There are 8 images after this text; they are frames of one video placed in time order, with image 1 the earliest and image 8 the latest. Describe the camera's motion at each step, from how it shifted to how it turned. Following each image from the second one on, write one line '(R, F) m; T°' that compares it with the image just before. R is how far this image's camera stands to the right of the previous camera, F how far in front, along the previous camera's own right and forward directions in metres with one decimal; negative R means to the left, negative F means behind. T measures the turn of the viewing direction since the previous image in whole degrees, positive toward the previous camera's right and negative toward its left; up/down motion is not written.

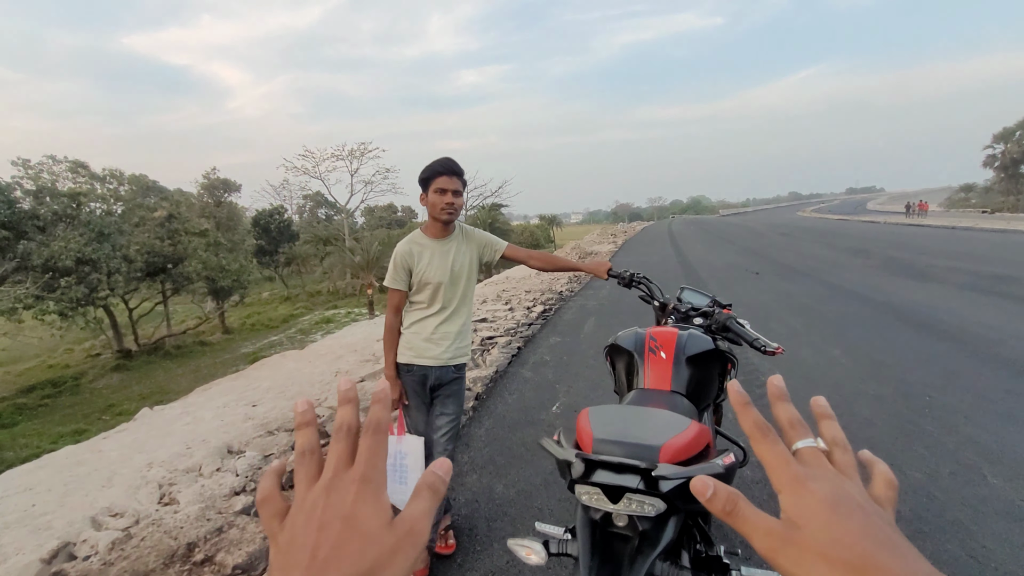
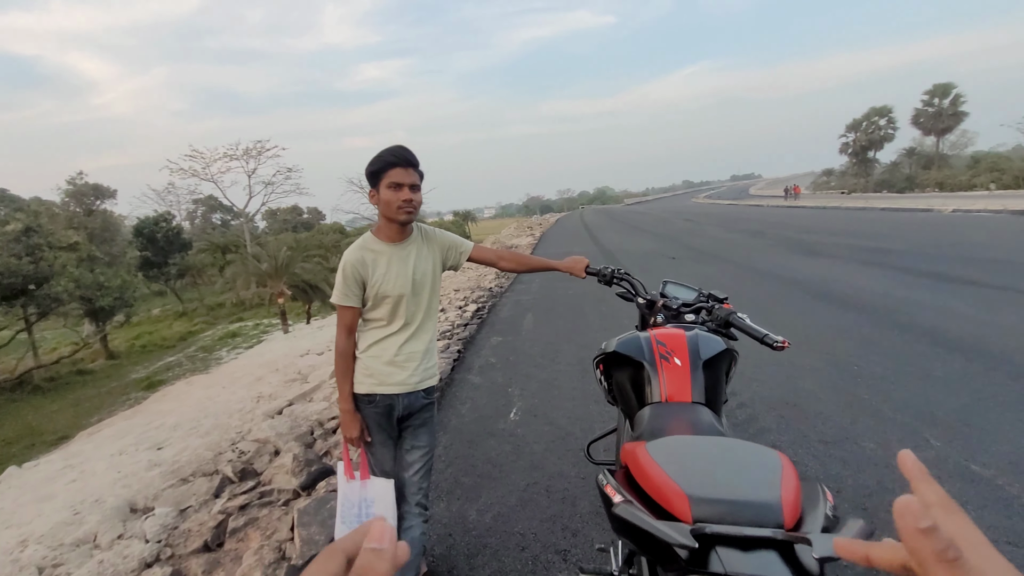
(-0.2, +0.4) m; +9°
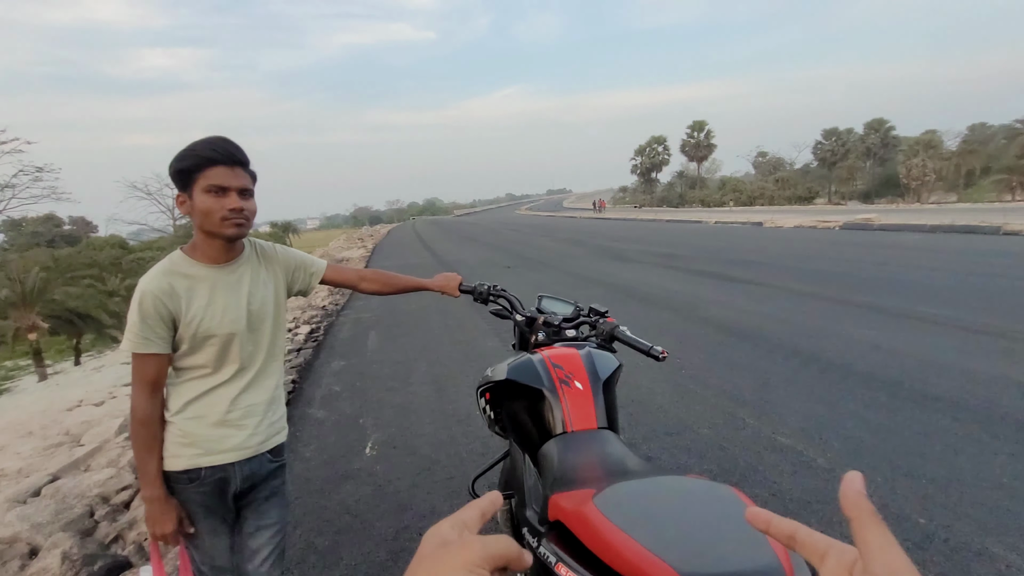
(-0.1, +0.4) m; +17°
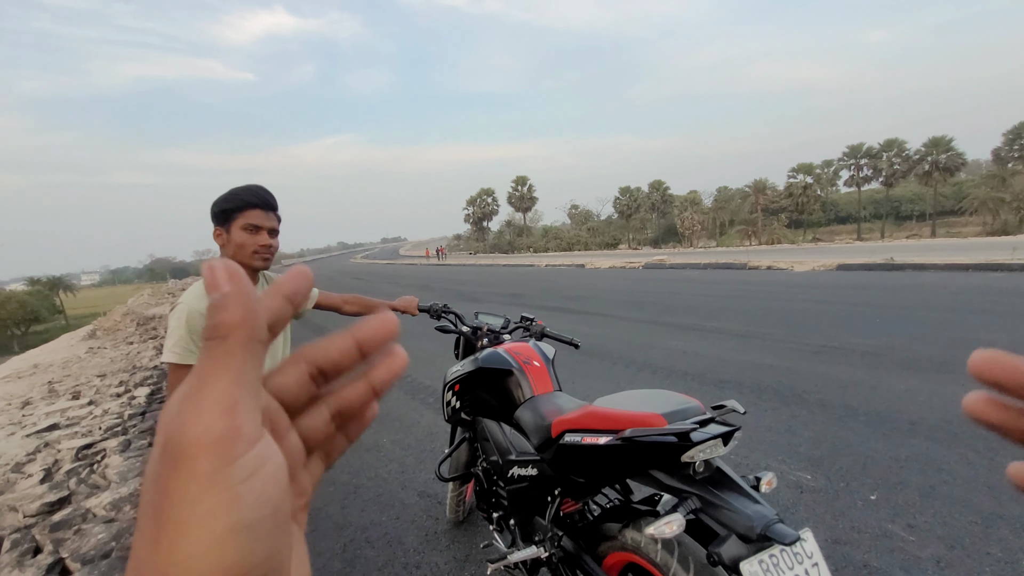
(-0.6, -0.5) m; +17°
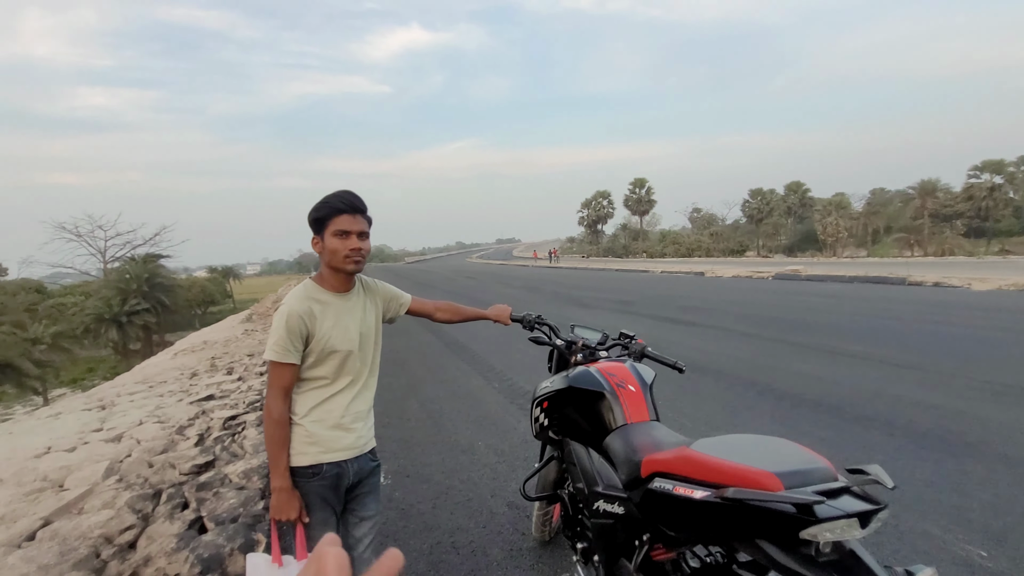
(+0.1, +0.2) m; -12°
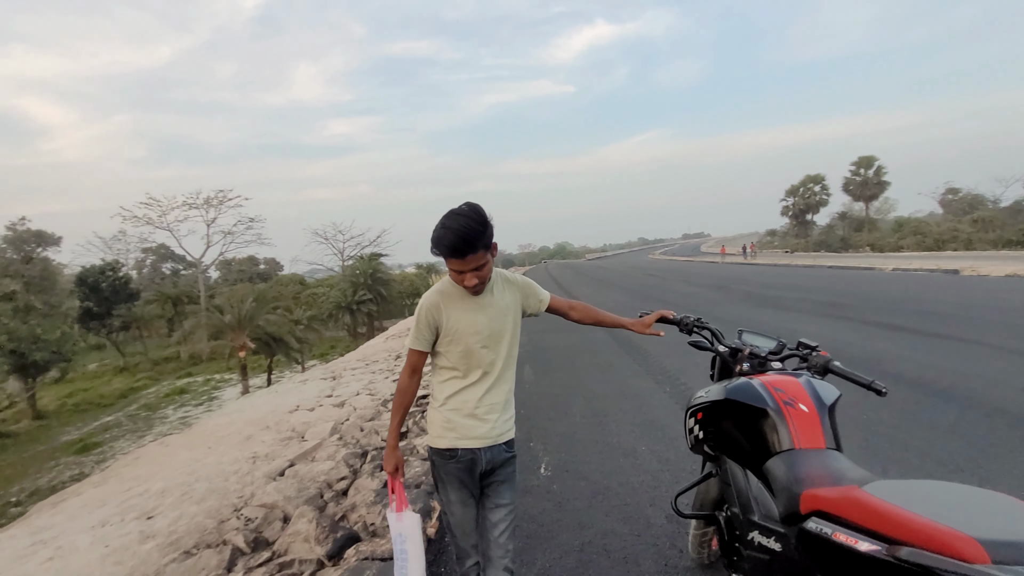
(+0.1, +0.1) m; -19°
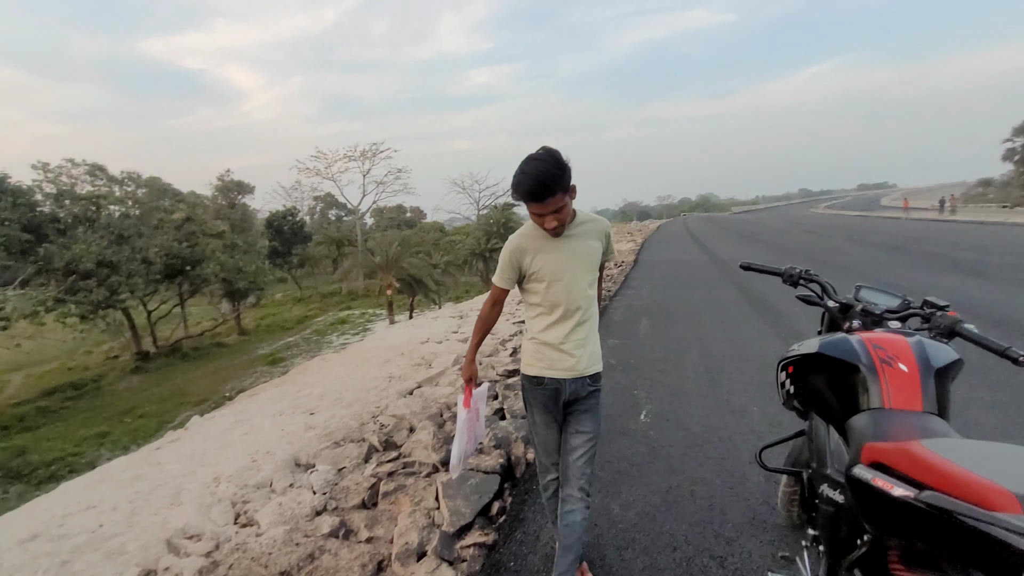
(+0.2, -0.2) m; -13°
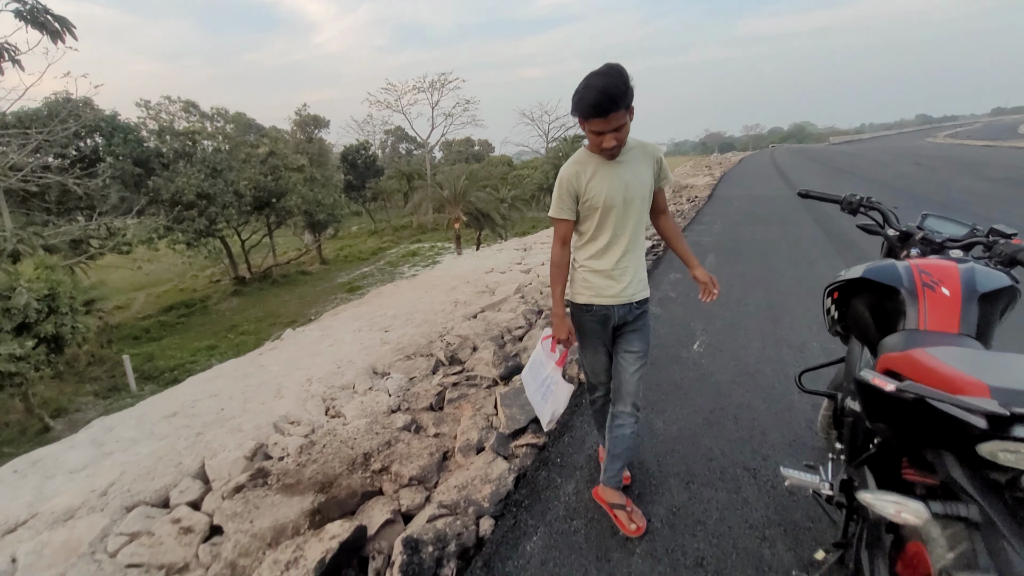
(+0.1, -0.2) m; -7°
